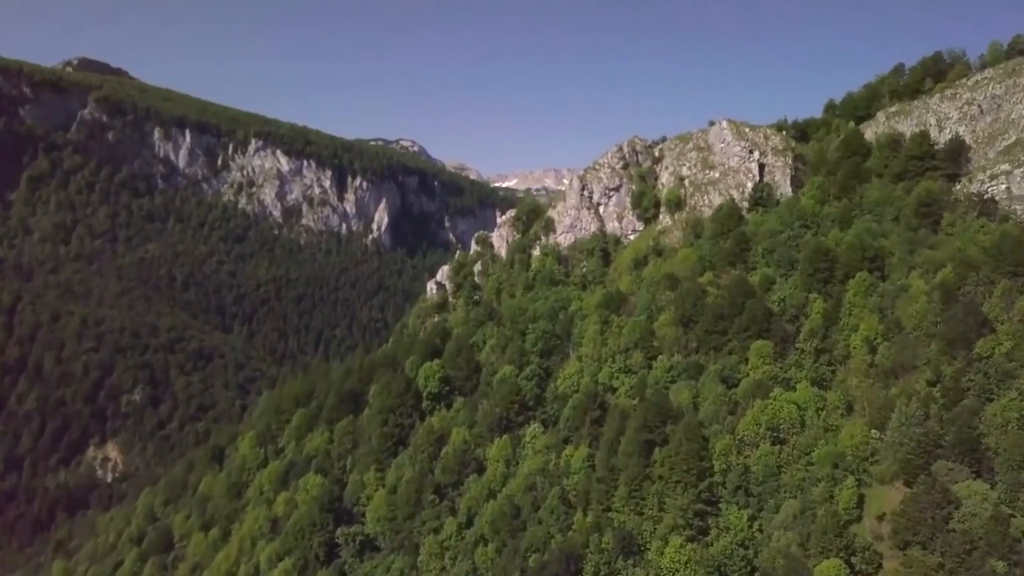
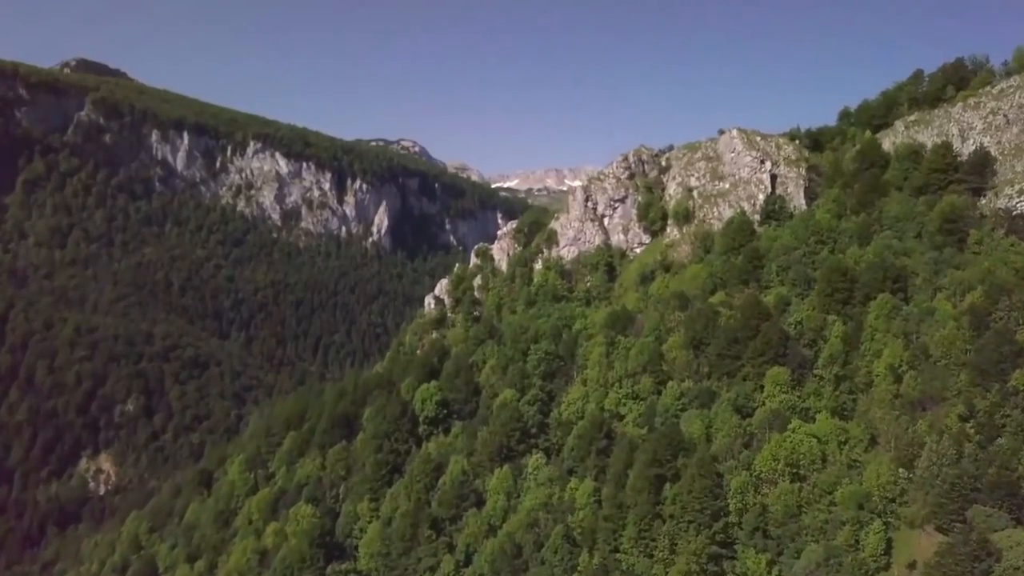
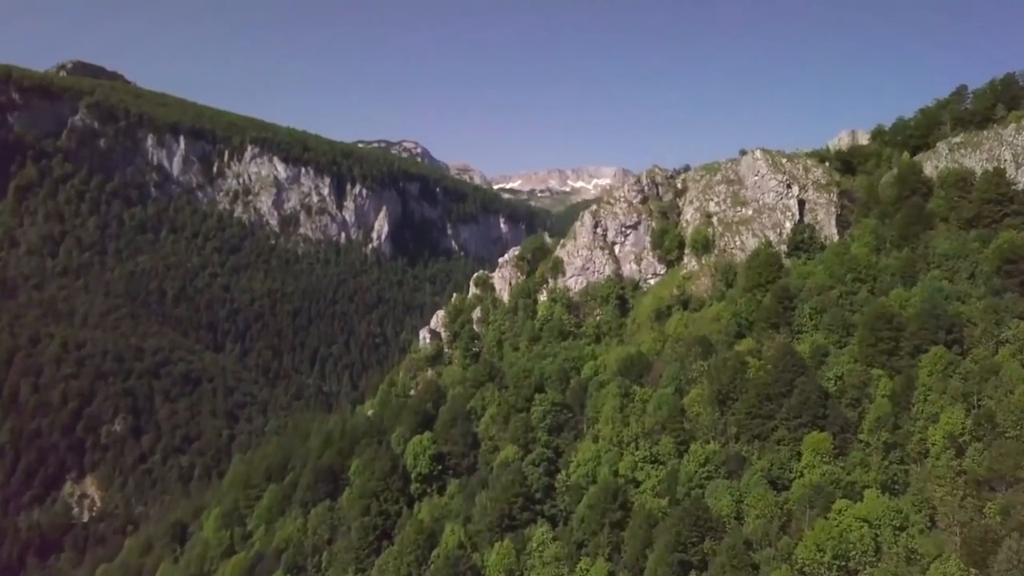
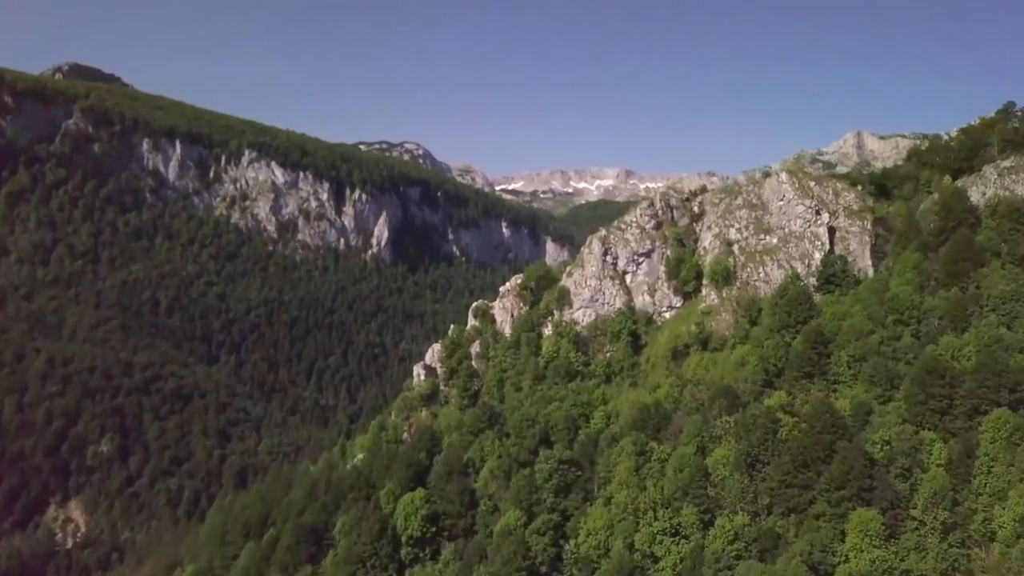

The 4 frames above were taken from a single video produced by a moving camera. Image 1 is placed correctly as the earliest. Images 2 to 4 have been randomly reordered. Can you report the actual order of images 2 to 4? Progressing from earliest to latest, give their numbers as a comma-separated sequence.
2, 3, 4
